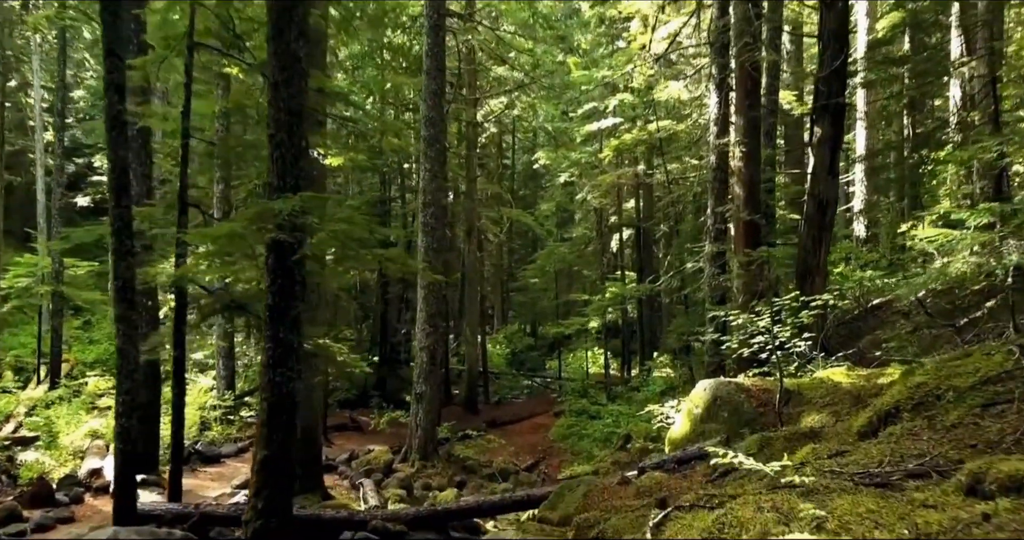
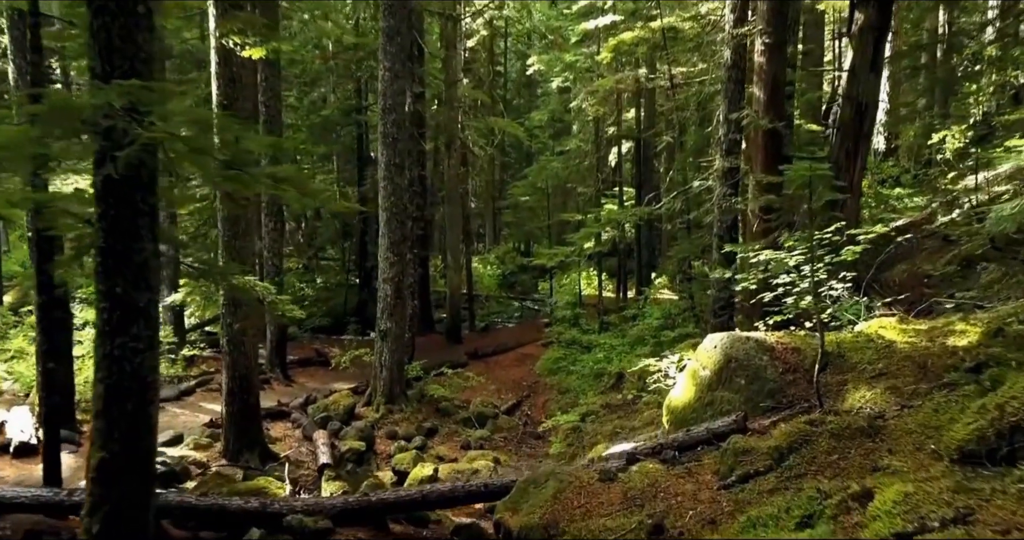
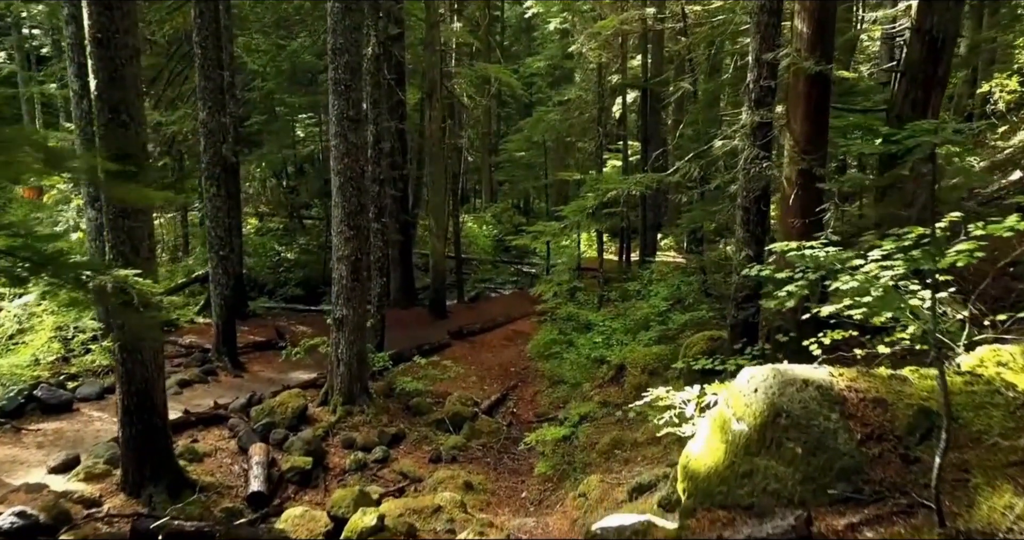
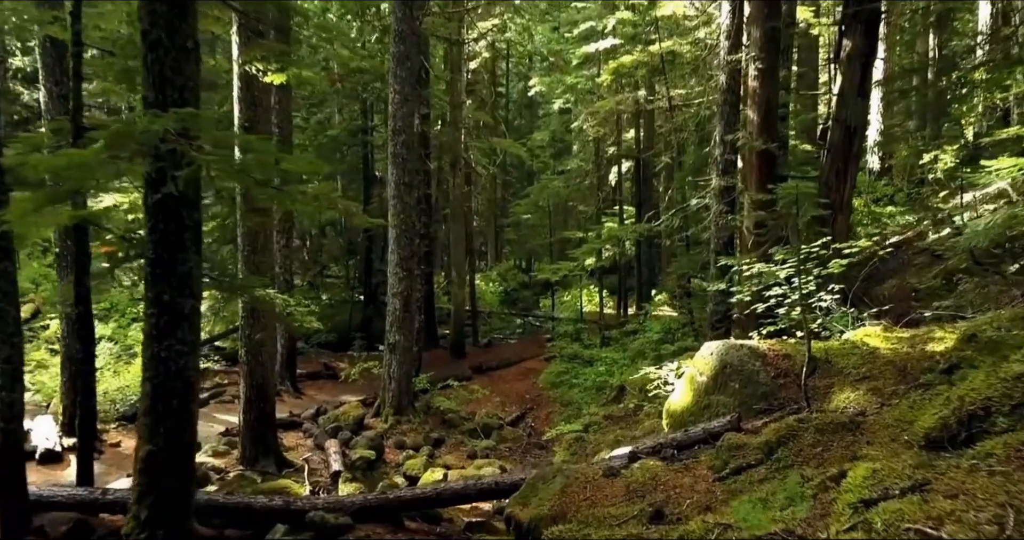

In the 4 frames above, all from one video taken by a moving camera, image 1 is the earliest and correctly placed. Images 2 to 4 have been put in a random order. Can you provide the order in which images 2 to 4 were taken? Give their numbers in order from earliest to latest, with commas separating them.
4, 2, 3
